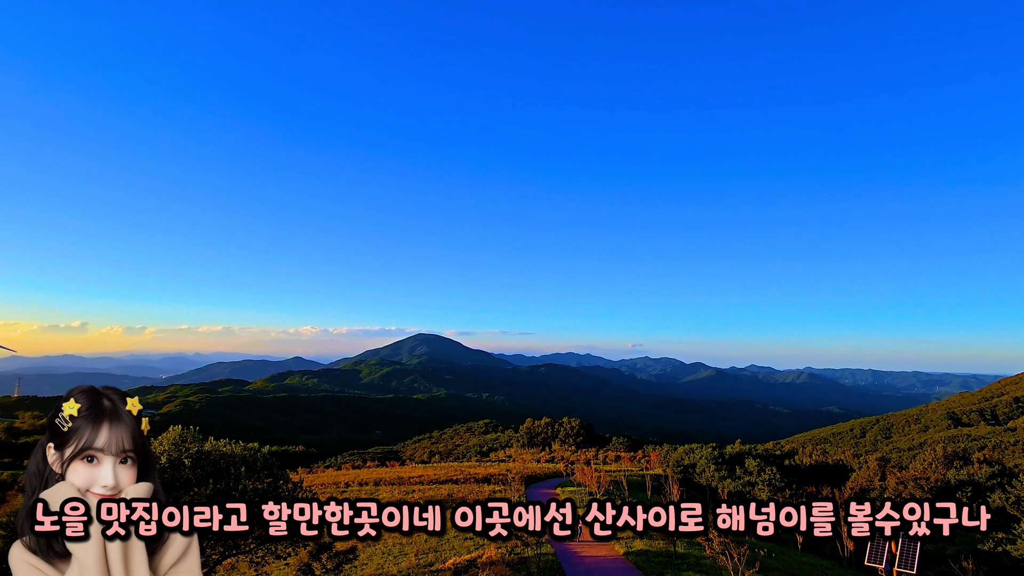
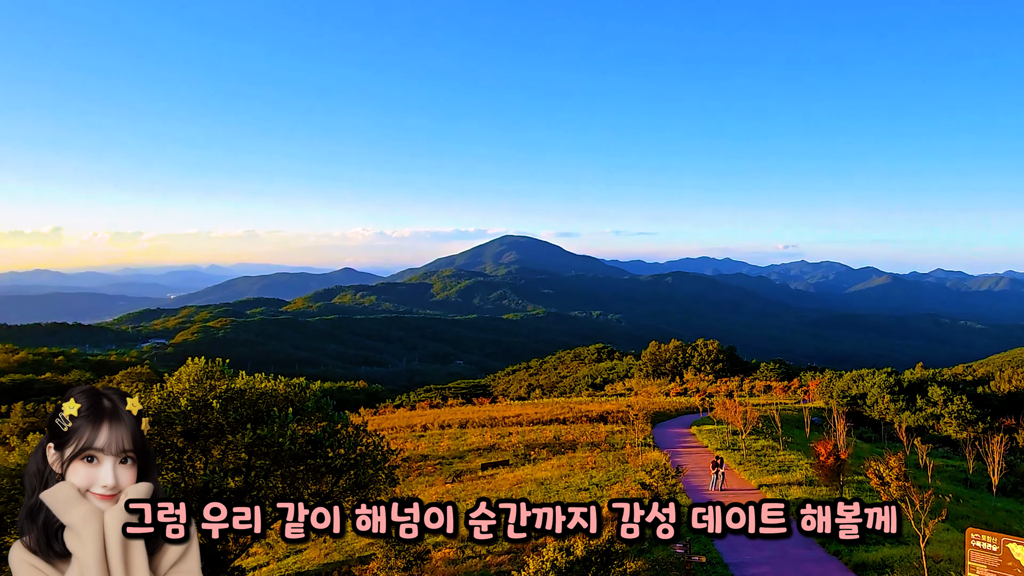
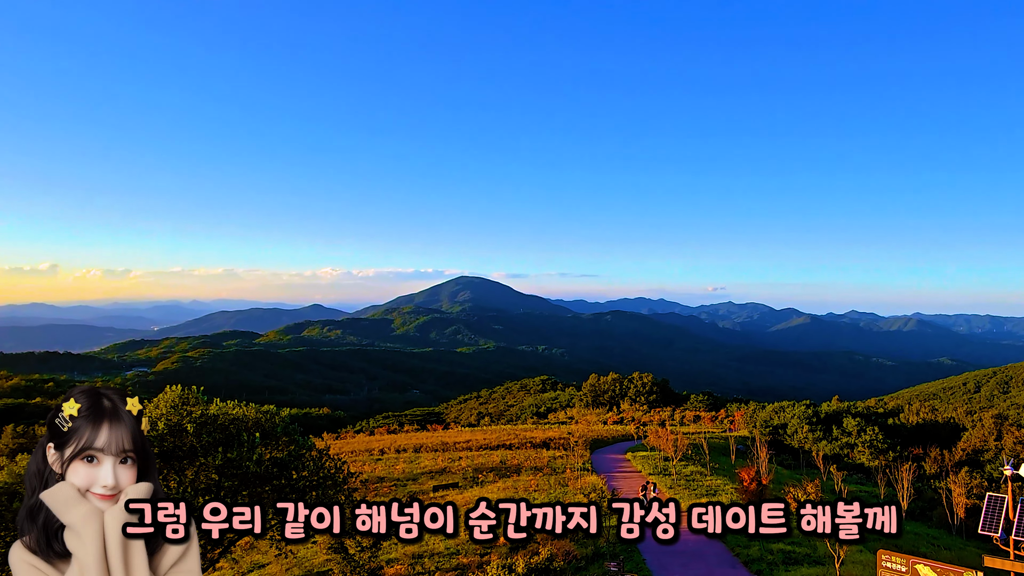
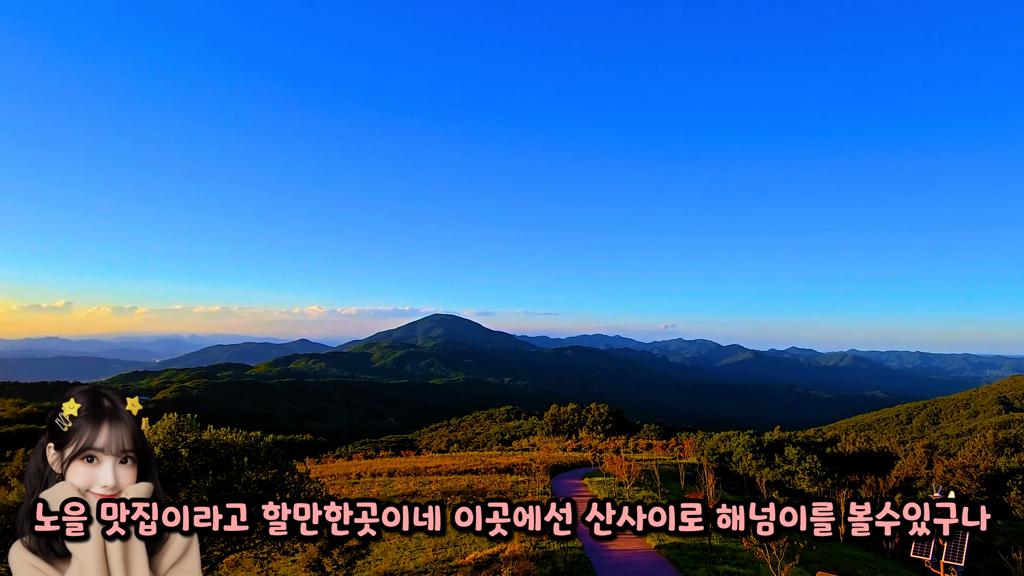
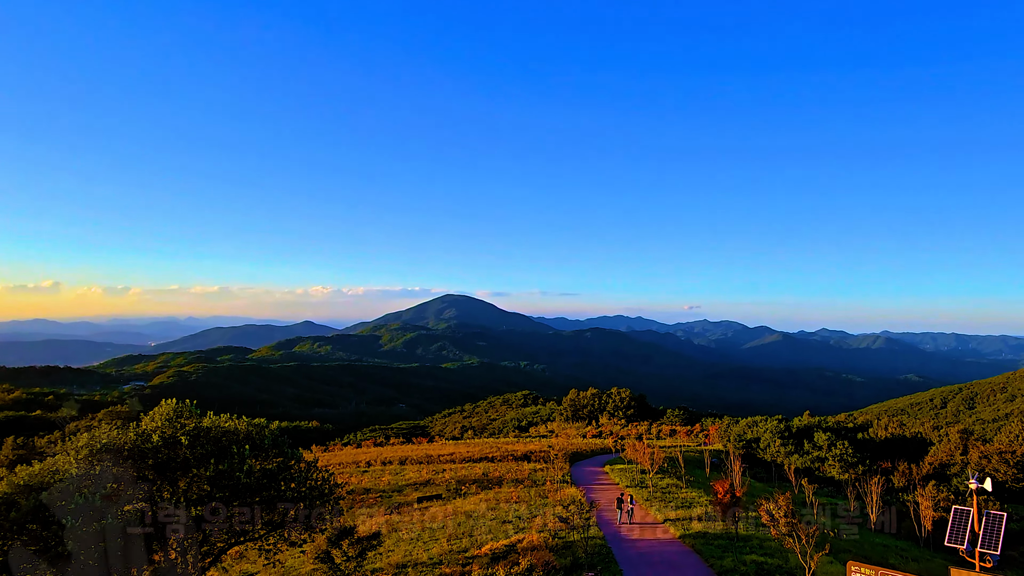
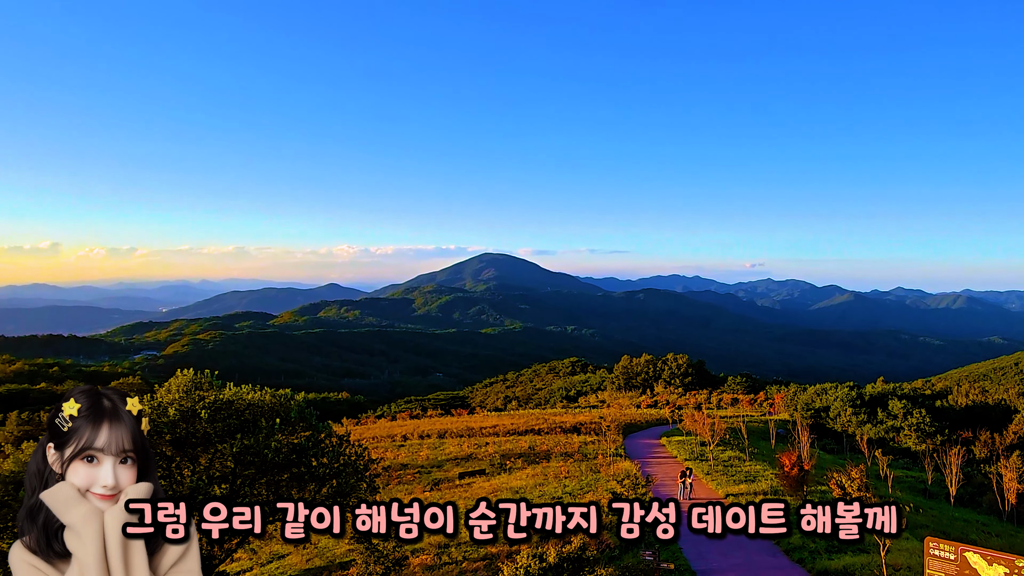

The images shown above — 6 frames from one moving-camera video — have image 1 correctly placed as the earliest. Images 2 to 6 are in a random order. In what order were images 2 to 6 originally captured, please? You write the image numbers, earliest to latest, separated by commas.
4, 5, 3, 6, 2
